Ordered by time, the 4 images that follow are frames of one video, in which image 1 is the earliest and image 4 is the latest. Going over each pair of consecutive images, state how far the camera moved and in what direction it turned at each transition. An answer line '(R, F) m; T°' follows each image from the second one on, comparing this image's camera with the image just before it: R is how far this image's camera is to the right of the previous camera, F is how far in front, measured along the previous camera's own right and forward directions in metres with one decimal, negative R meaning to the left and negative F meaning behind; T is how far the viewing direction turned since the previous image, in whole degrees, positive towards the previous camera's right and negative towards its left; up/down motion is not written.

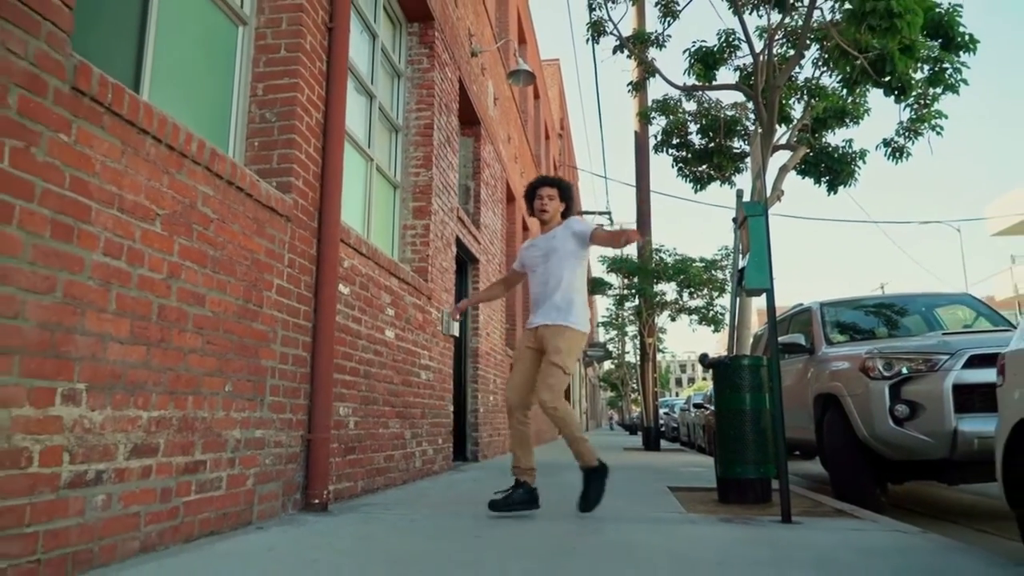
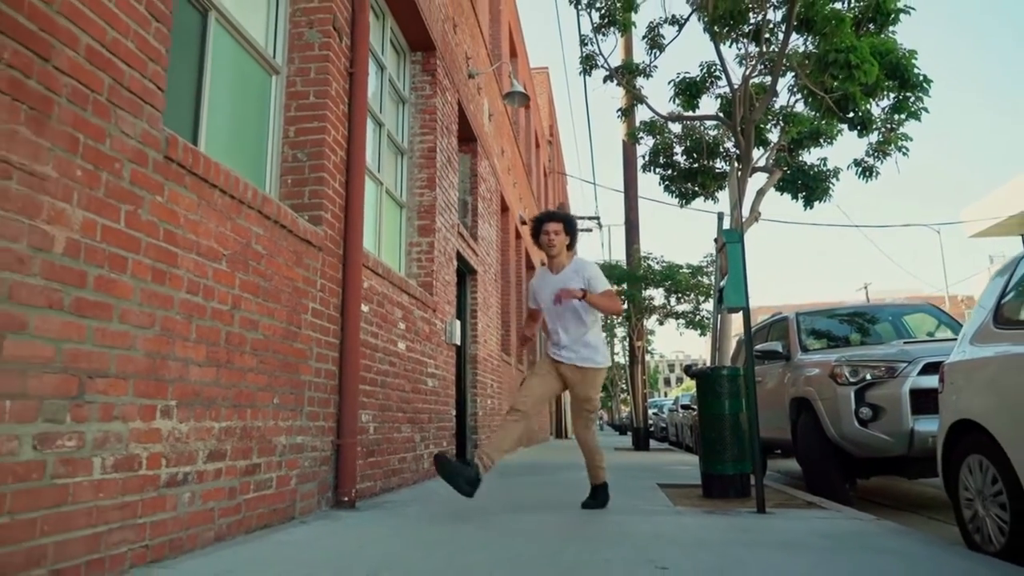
(-0.1, -0.6) m; +1°
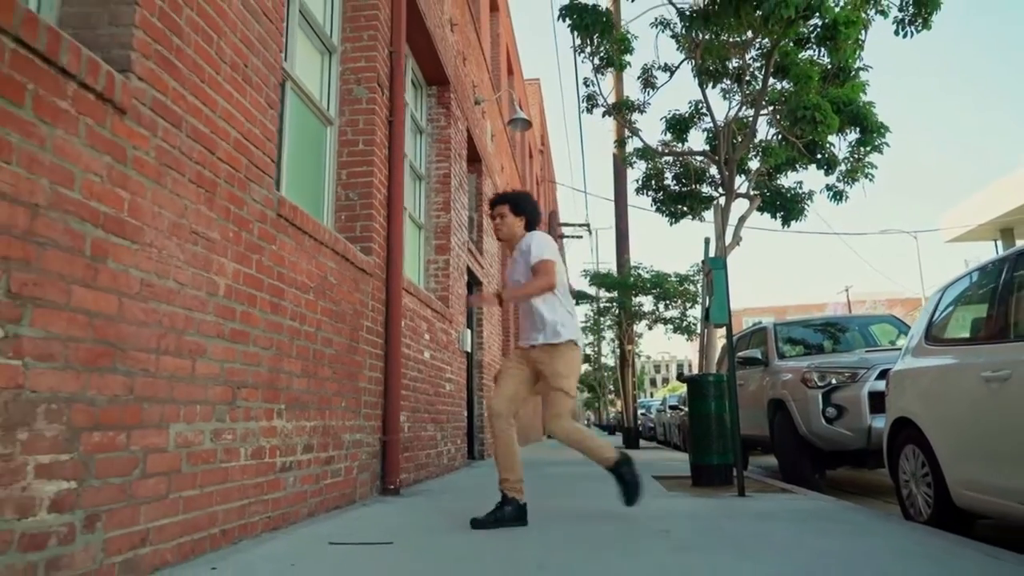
(-0.3, -0.9) m; +1°
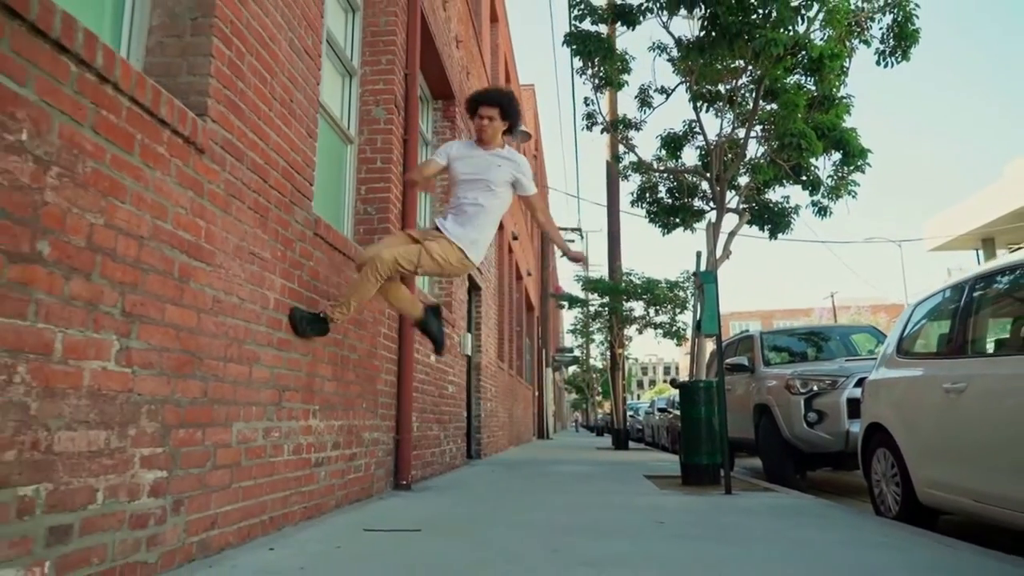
(-0.2, -0.4) m; +1°
